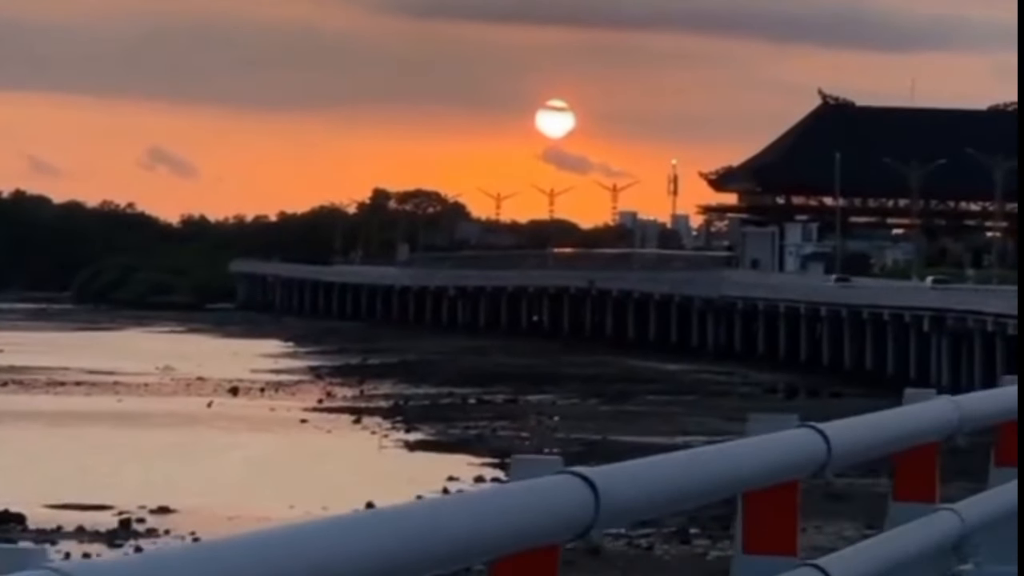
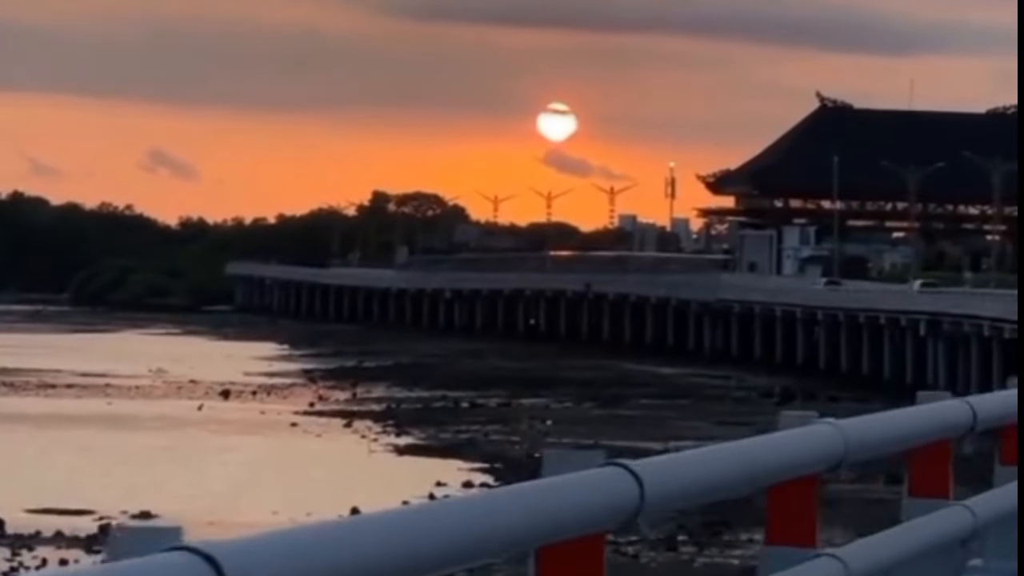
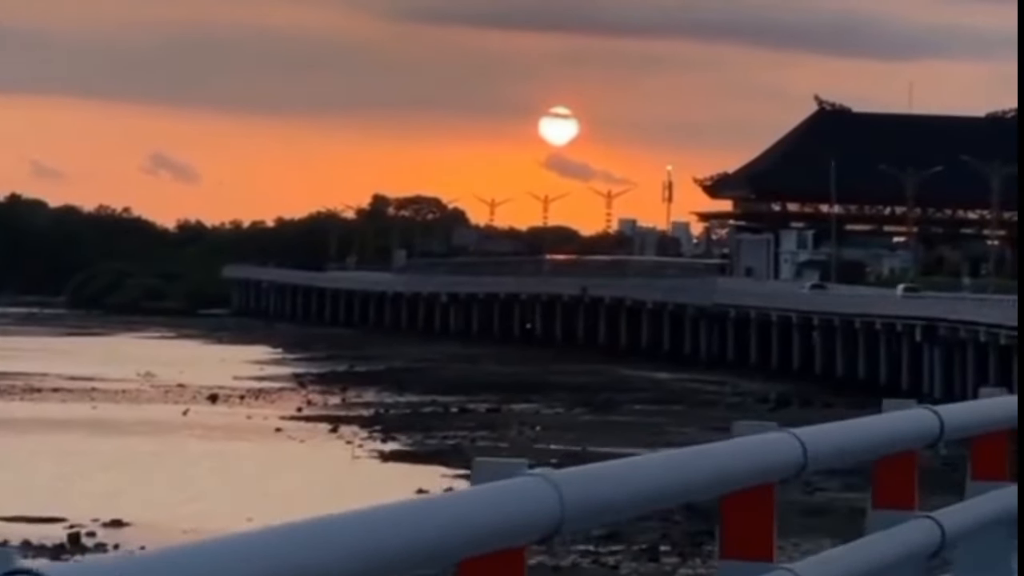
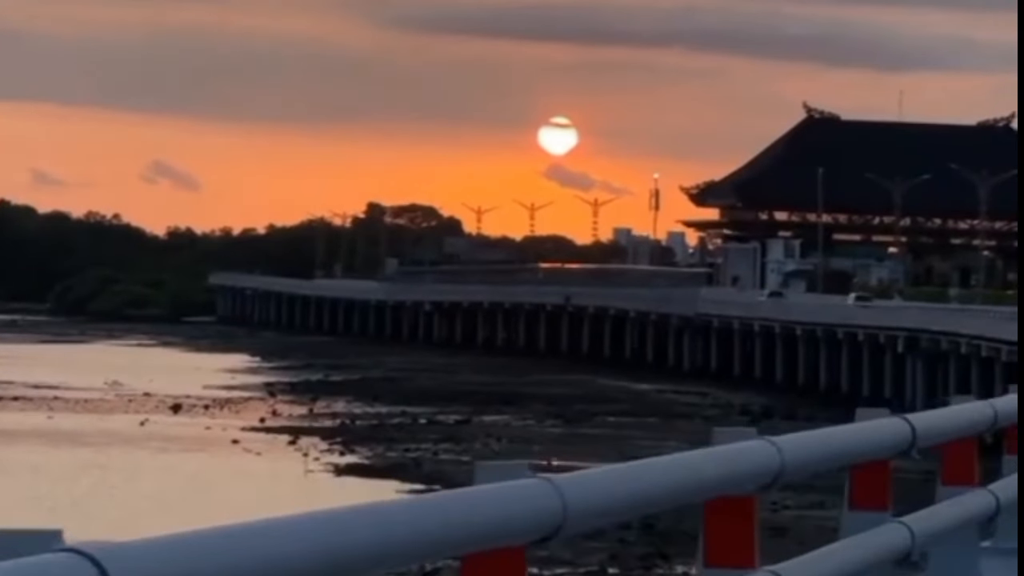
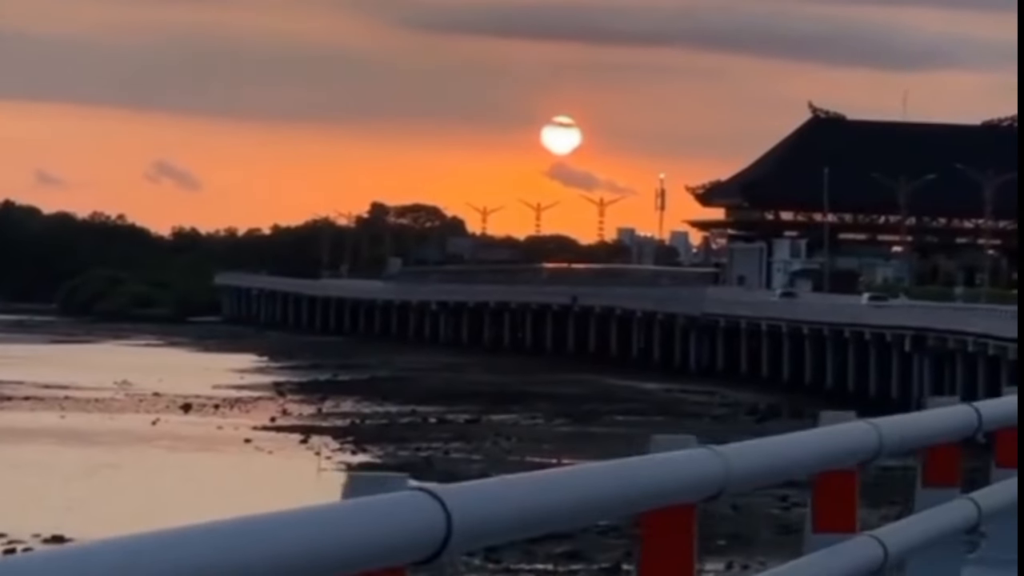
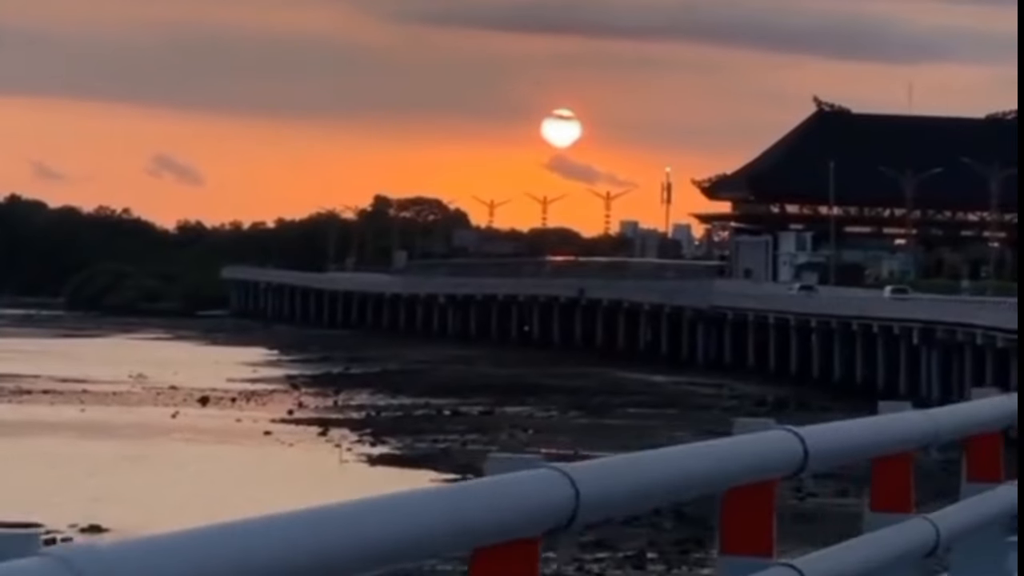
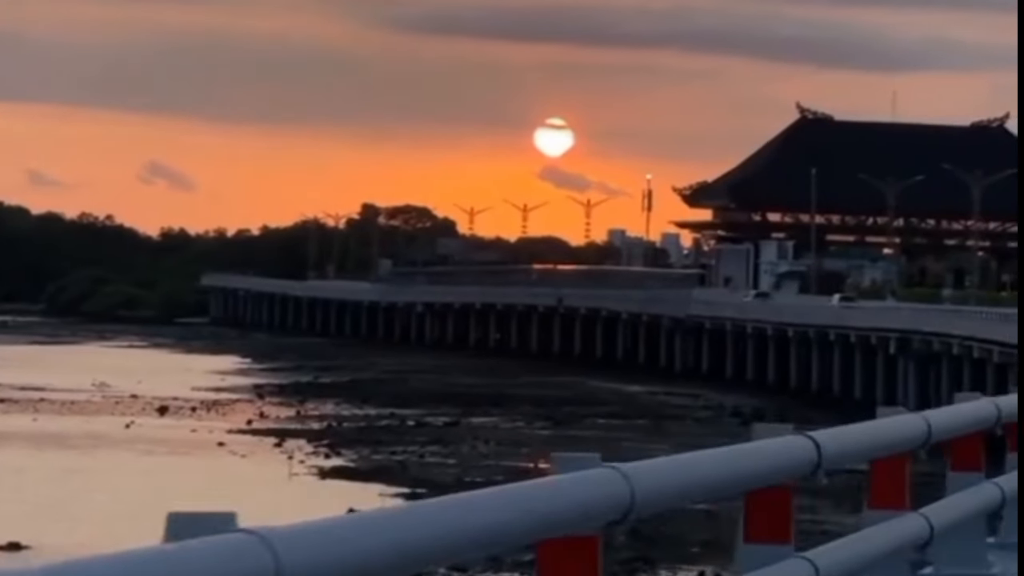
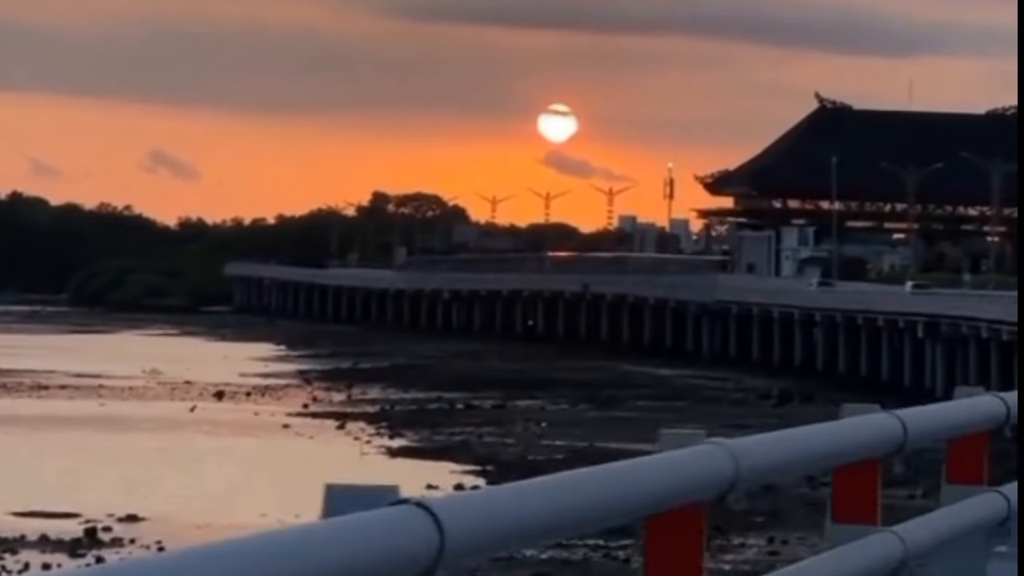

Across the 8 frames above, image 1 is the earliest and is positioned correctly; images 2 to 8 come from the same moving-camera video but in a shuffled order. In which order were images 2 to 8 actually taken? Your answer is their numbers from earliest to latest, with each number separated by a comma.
2, 8, 3, 6, 5, 4, 7
